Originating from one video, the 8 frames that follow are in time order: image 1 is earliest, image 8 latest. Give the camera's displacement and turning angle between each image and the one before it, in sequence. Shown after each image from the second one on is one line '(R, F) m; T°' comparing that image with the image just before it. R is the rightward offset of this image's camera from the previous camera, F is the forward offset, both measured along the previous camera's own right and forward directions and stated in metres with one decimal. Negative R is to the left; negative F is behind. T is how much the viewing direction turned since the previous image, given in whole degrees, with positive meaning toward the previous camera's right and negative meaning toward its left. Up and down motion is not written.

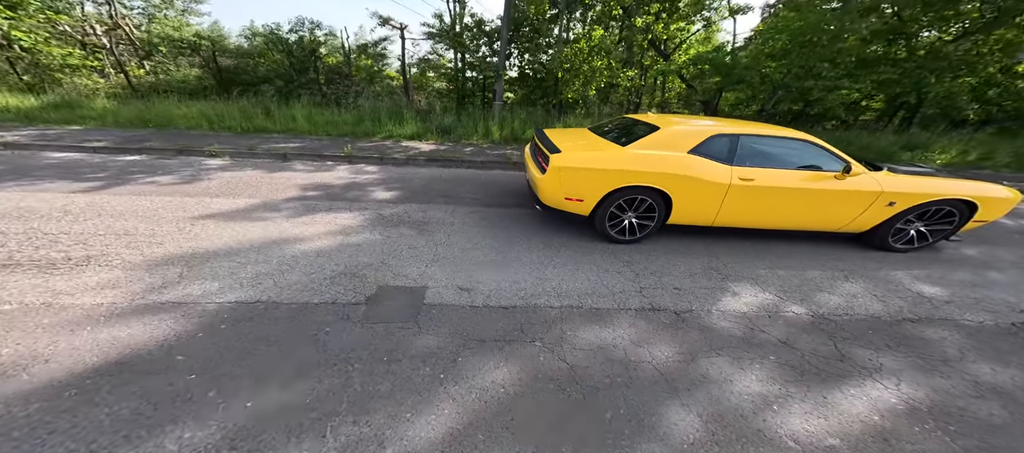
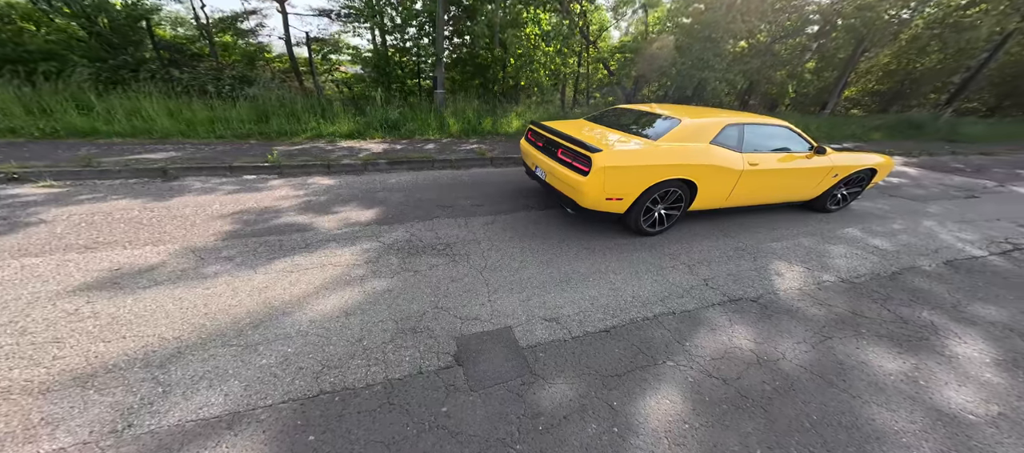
(-1.3, +0.5) m; +17°
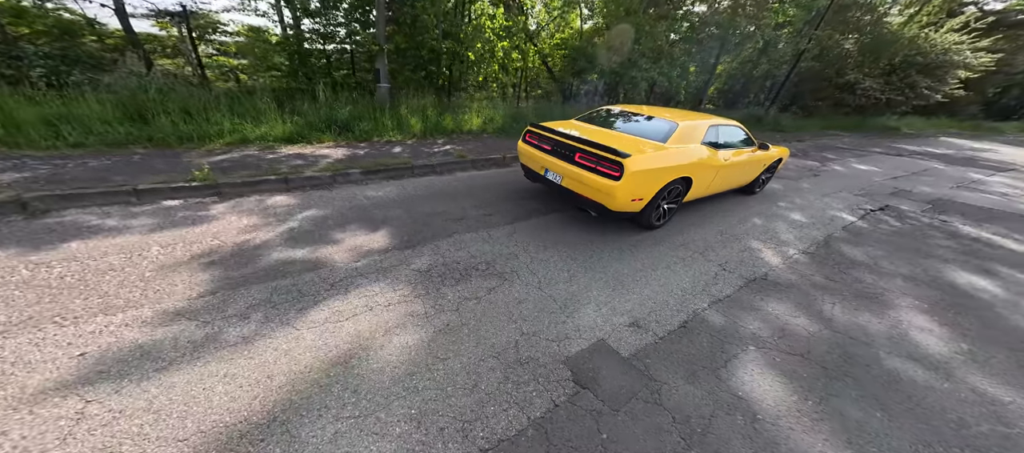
(-1.3, +0.2) m; +17°
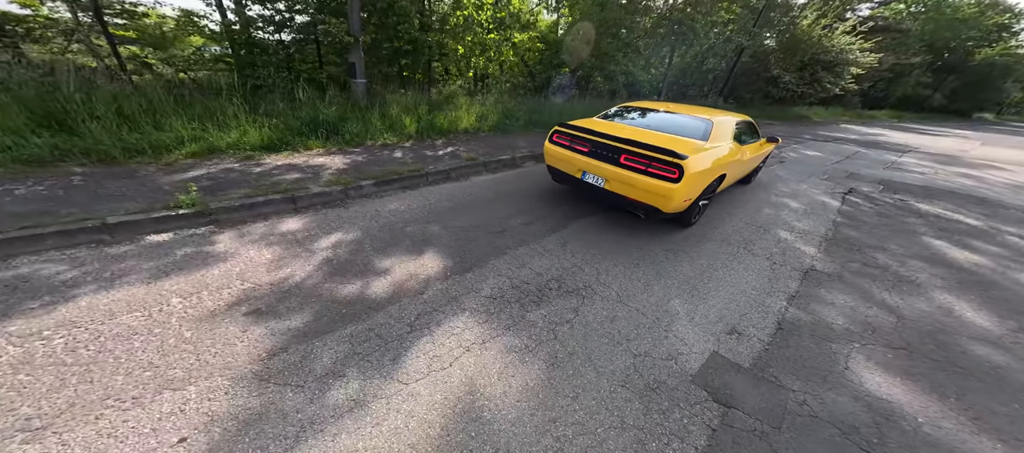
(-1.0, +0.3) m; +9°
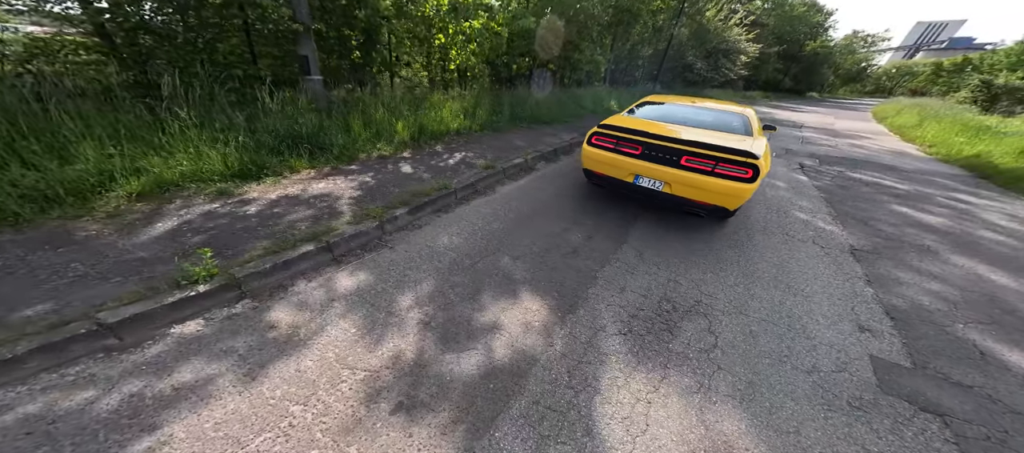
(-1.4, +0.6) m; +12°
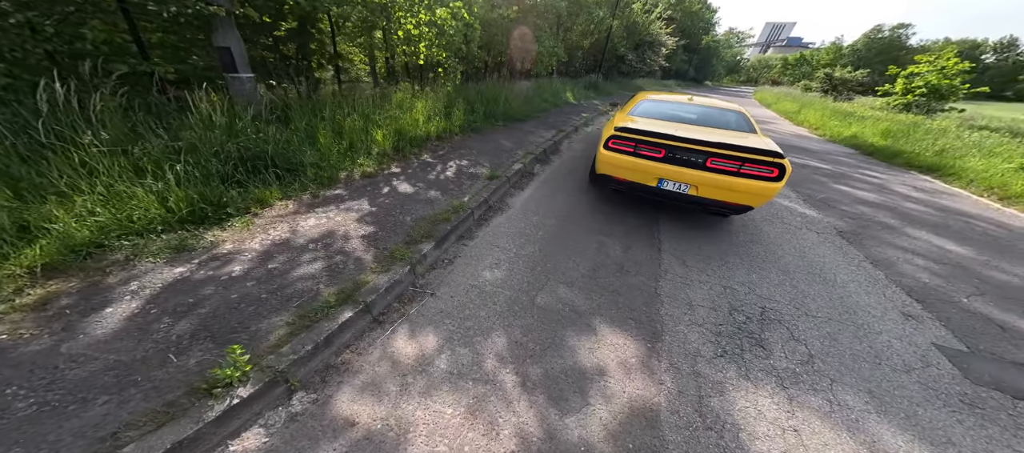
(-1.0, +0.5) m; +12°
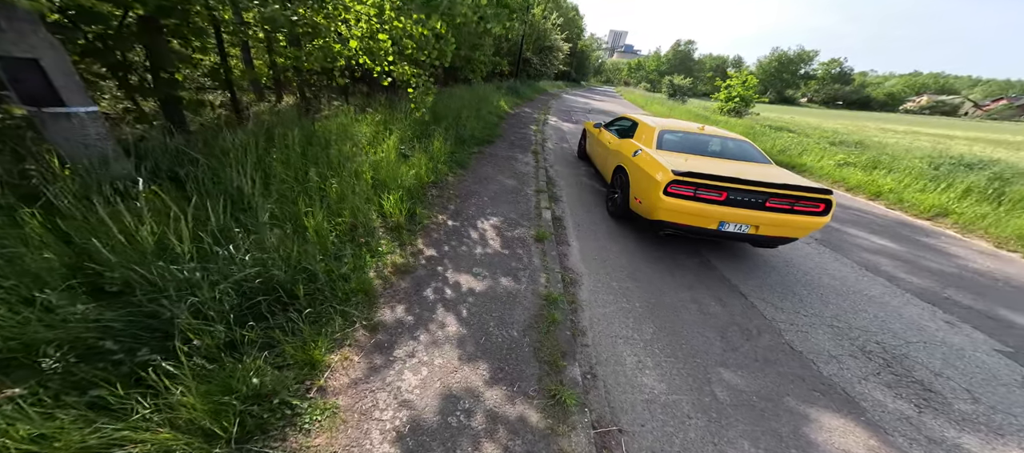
(-2.0, +1.2) m; +22°
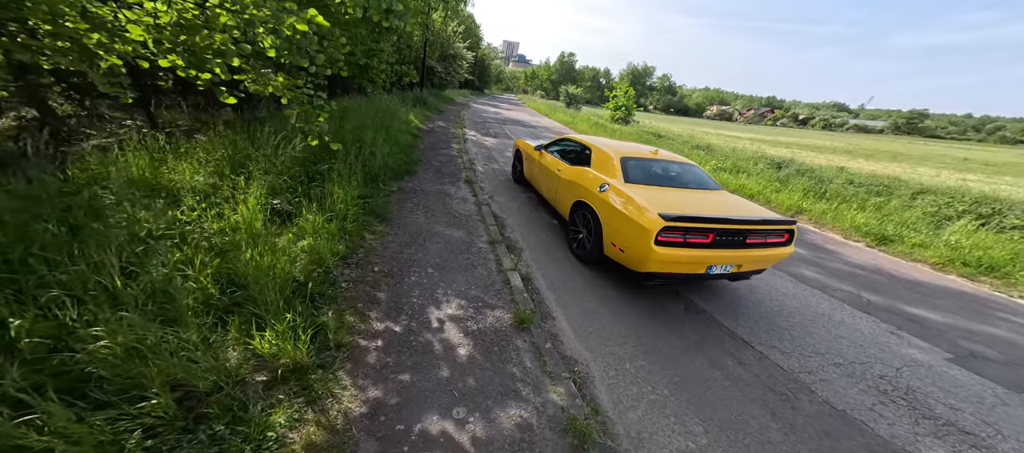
(-0.7, +1.3) m; +20°
